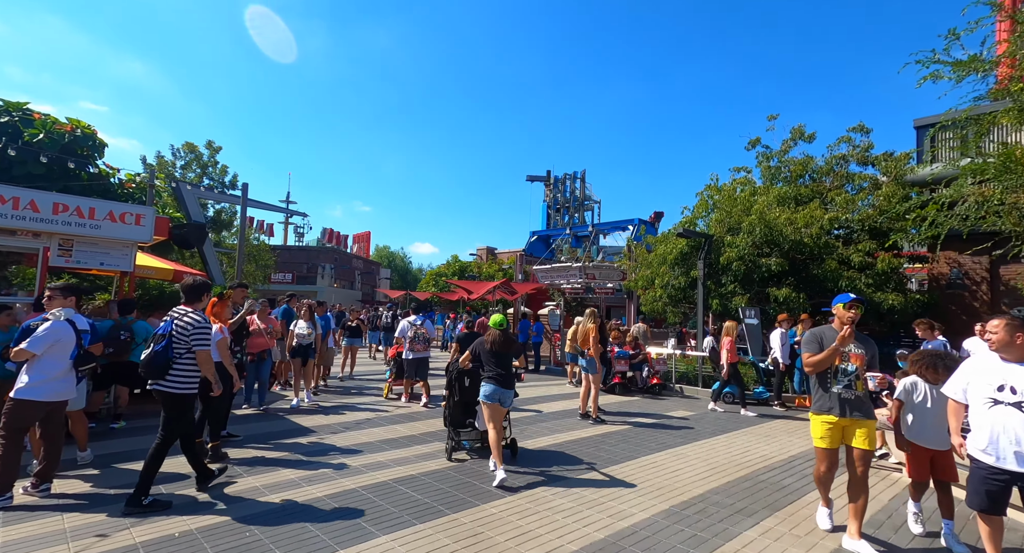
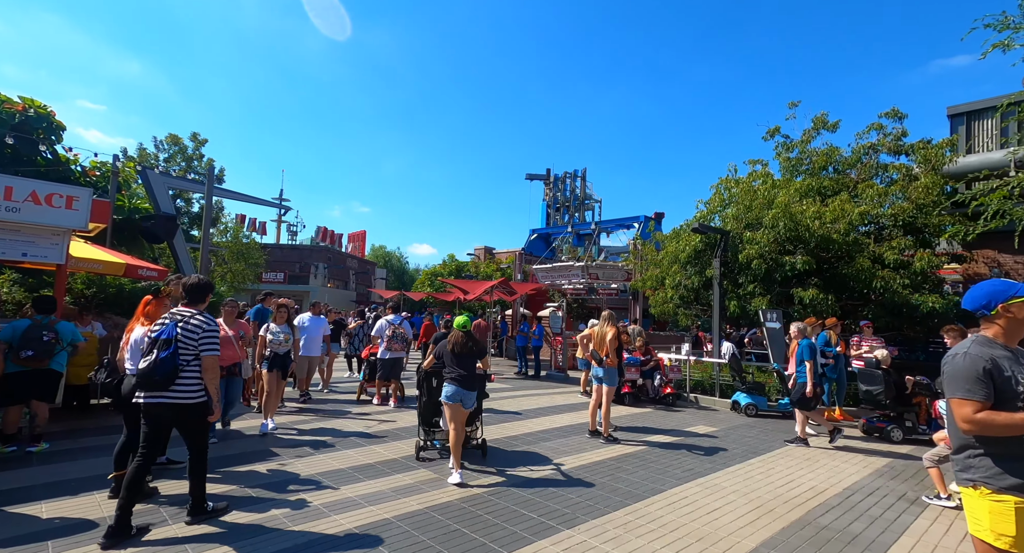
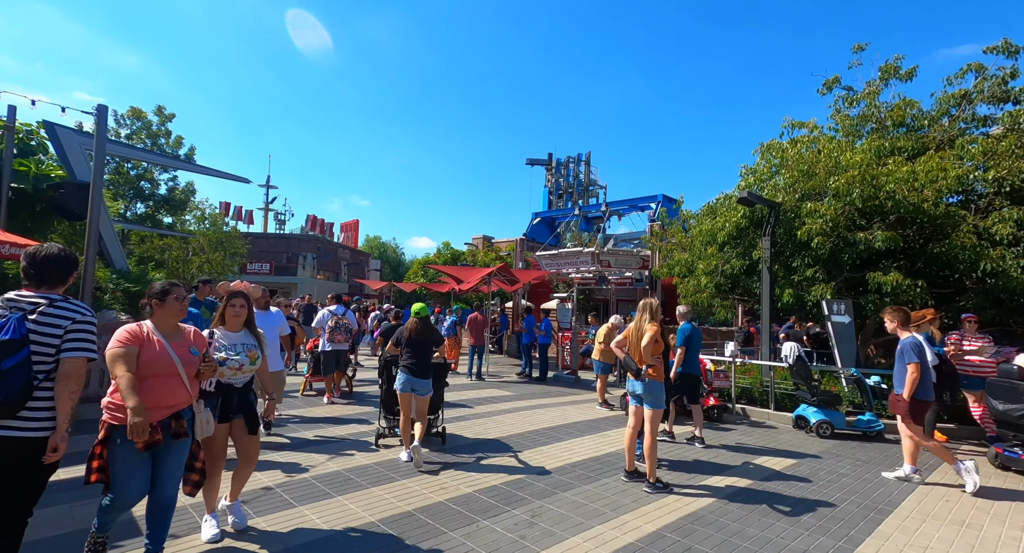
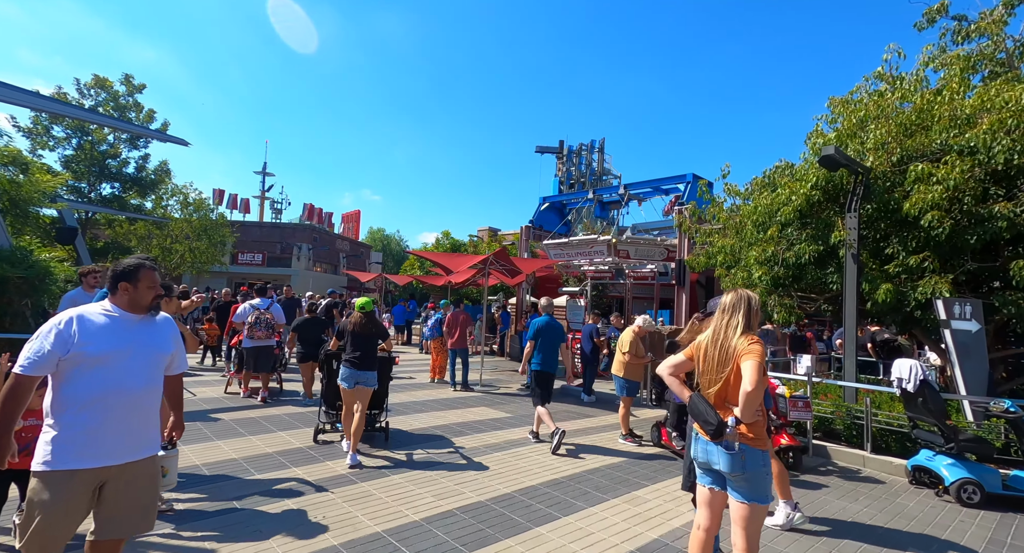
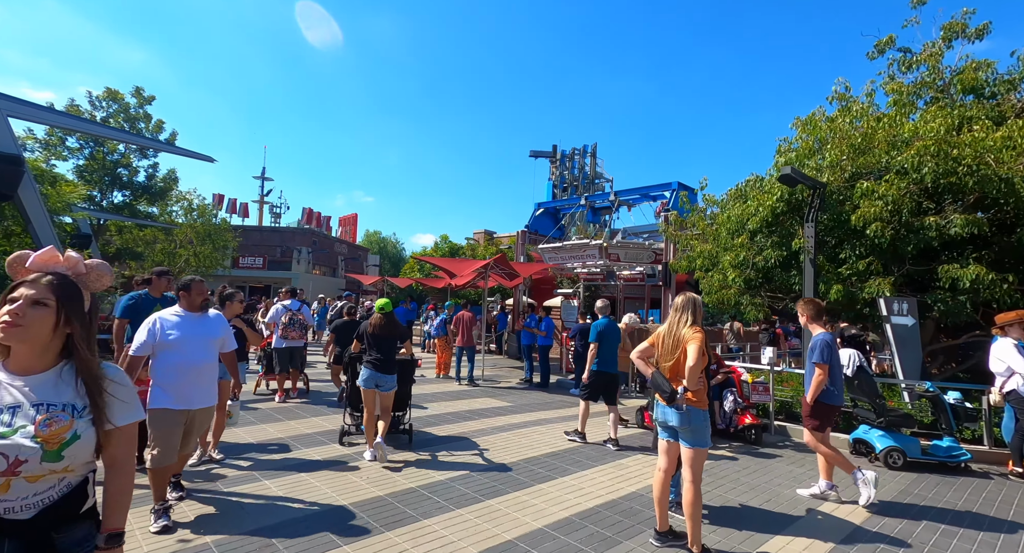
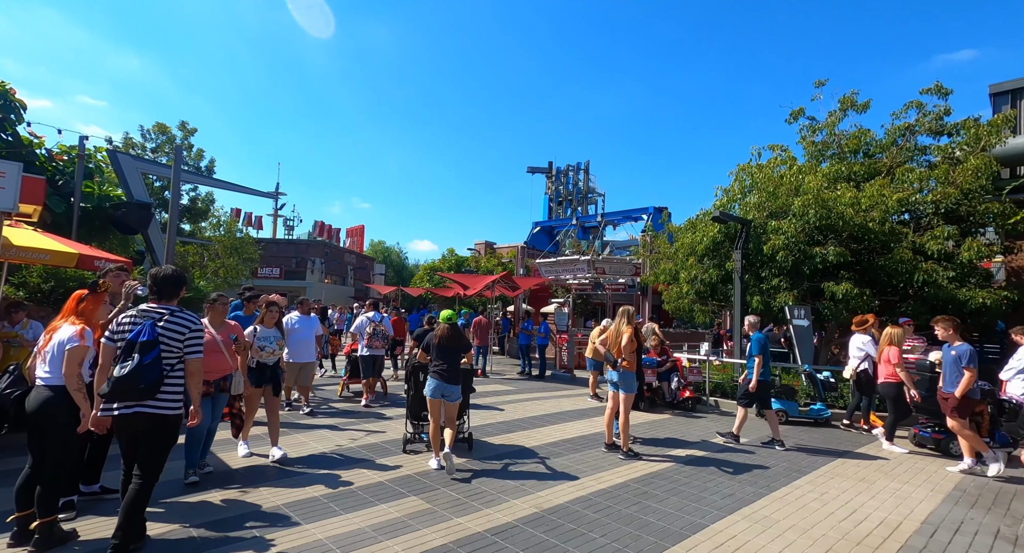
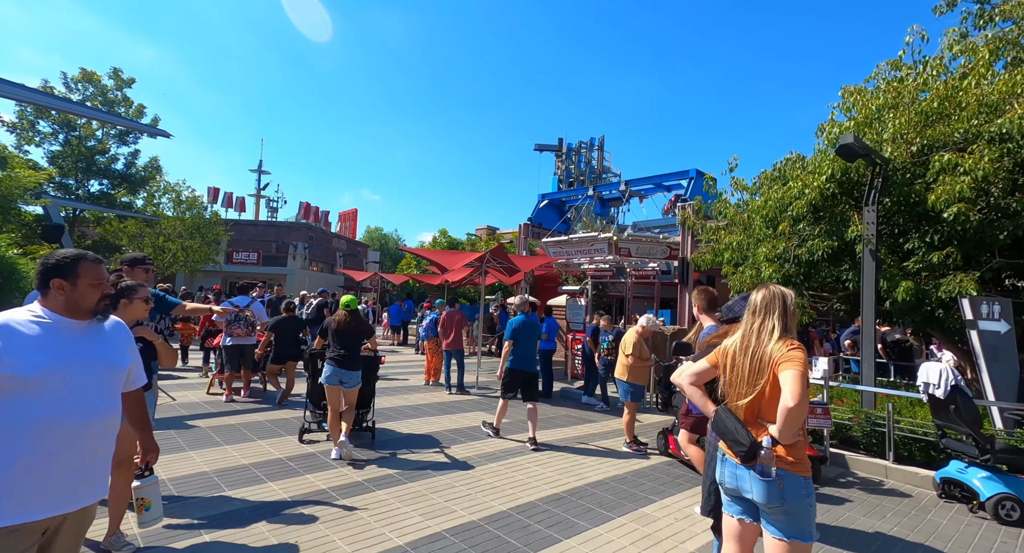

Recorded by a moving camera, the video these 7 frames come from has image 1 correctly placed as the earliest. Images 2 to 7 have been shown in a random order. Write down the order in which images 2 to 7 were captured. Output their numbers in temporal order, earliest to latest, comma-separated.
2, 6, 3, 5, 4, 7
